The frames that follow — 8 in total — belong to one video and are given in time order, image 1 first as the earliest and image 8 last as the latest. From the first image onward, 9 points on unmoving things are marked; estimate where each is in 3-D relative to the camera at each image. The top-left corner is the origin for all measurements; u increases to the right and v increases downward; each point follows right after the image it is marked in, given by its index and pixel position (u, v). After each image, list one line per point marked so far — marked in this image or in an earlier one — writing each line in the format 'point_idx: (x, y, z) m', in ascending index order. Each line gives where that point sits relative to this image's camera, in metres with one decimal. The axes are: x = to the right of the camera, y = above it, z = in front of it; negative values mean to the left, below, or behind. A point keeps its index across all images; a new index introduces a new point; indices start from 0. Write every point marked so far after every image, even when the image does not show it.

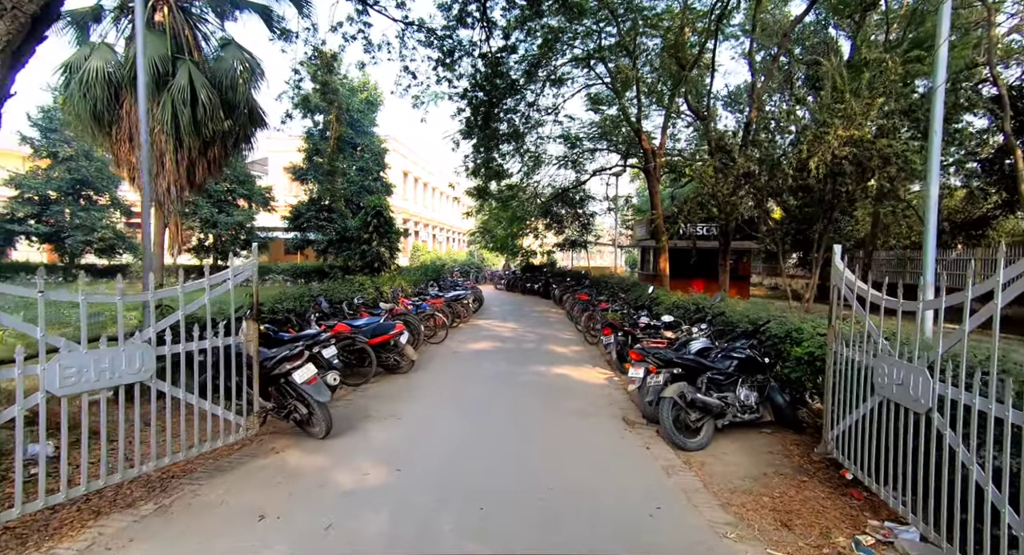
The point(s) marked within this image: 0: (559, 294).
0: (+1.3, -0.5, +14.0) m
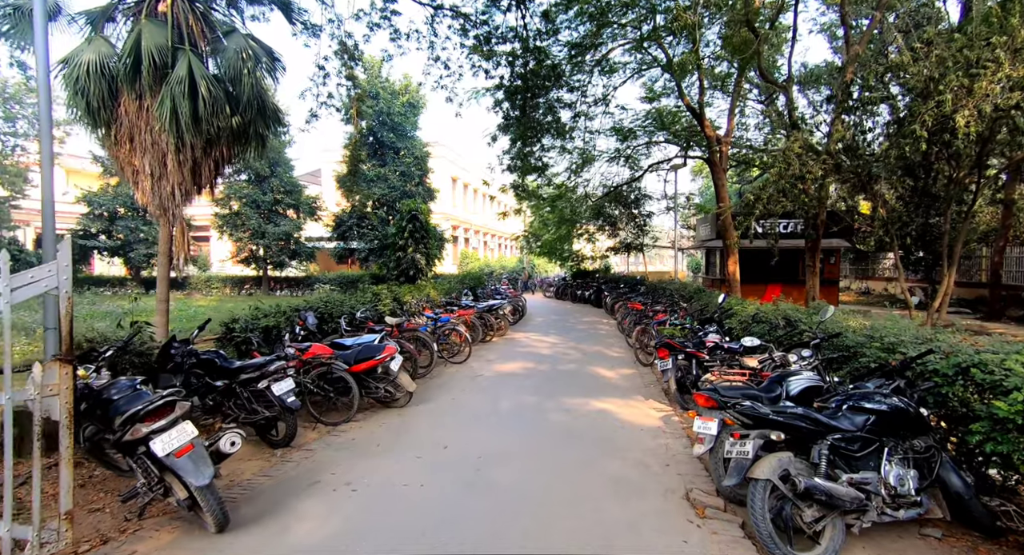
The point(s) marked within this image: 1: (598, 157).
0: (+2.6, -0.7, +12.6) m
1: (+2.5, +3.4, +13.8) m
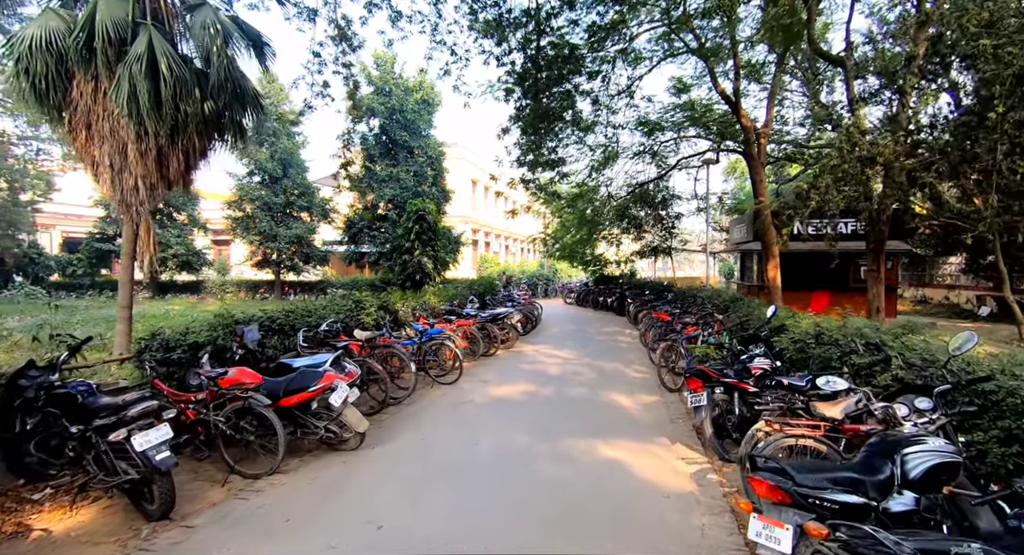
0: (+2.9, -0.8, +11.4) m
1: (+2.9, +3.3, +12.7) m
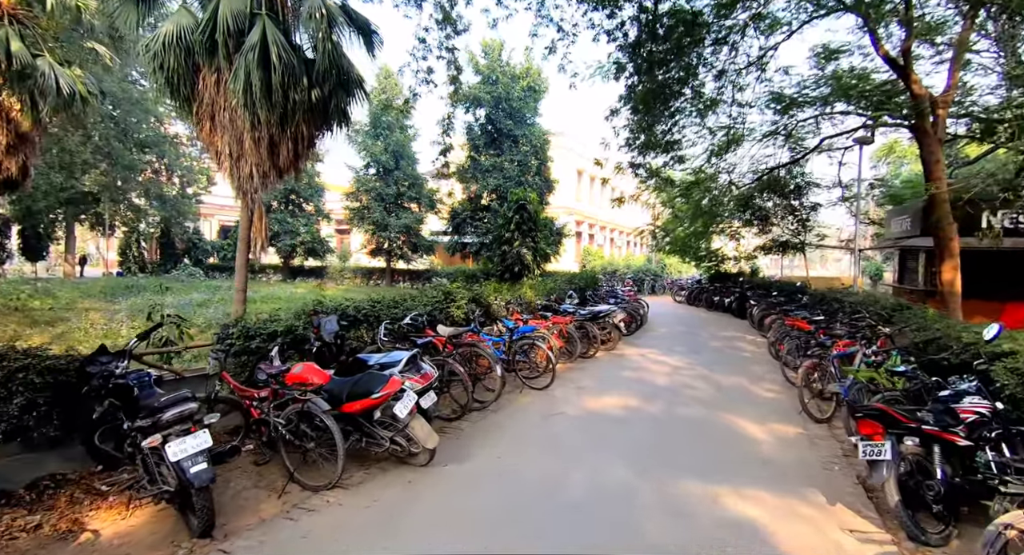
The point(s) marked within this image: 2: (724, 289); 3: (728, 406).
0: (+5.1, -0.8, +9.9) m
1: (+5.5, +3.3, +11.1) m
2: (+6.6, -0.4, +14.7) m
3: (+2.1, -1.3, +4.6) m
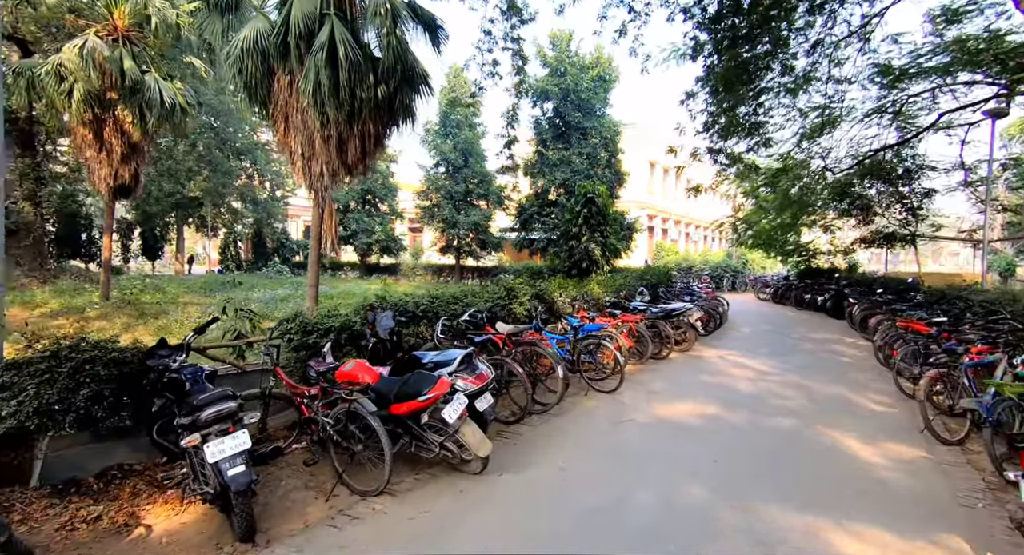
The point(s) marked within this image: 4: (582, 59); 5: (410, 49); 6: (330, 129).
0: (+6.5, -0.7, +8.8) m
1: (+7.0, +3.4, +9.9) m
2: (+8.6, -0.2, +13.3) m
3: (+2.7, -1.2, +4.0) m
4: (+2.4, +7.6, +16.5) m
5: (-1.5, +3.3, +6.8) m
6: (-2.4, +2.0, +6.3) m
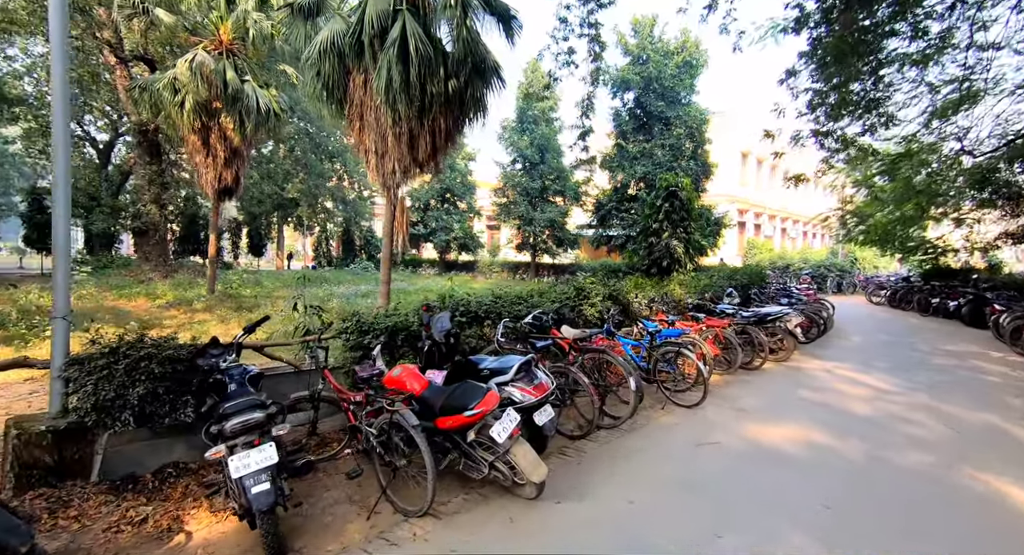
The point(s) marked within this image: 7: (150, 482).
0: (+7.7, -0.7, +7.4) m
1: (+8.4, +3.4, +8.3) m
2: (+10.5, -0.3, +11.4) m
3: (+3.1, -1.2, +3.2) m
4: (+5.0, +7.6, +15.5) m
5: (-0.4, +3.3, +6.6) m
6: (-1.5, +2.0, +6.3) m
7: (-1.8, -1.0, +2.3) m
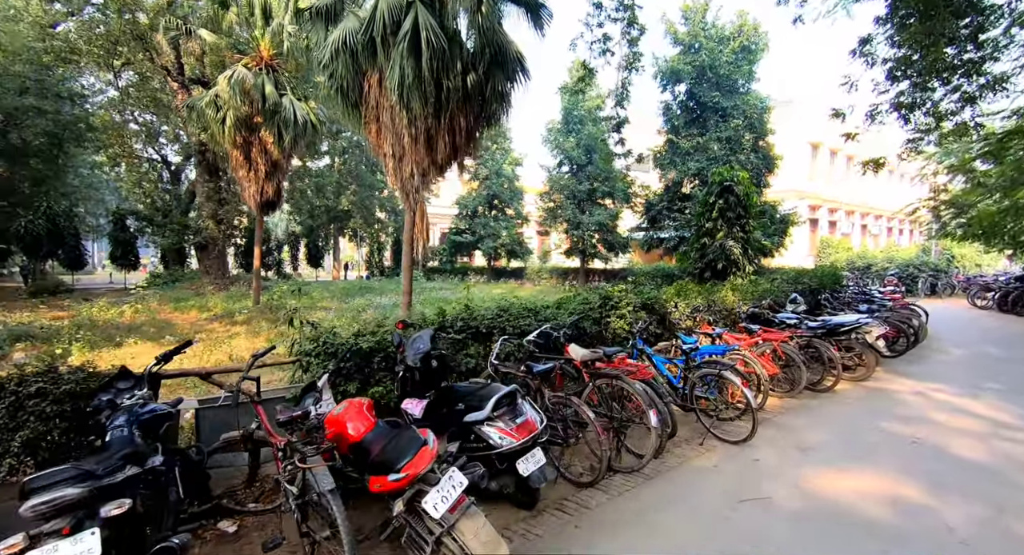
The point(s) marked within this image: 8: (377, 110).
0: (+8.1, -0.7, +5.8) m
1: (+8.8, +3.4, +6.7) m
2: (+11.3, -0.3, +9.5) m
3: (+3.1, -1.2, +2.3) m
4: (+6.3, +7.5, +14.4) m
5: (-0.1, +3.2, +6.1) m
6: (-1.2, +1.9, +5.9) m
7: (-1.9, -1.1, +2.0) m
8: (-1.7, +2.2, +6.1) m
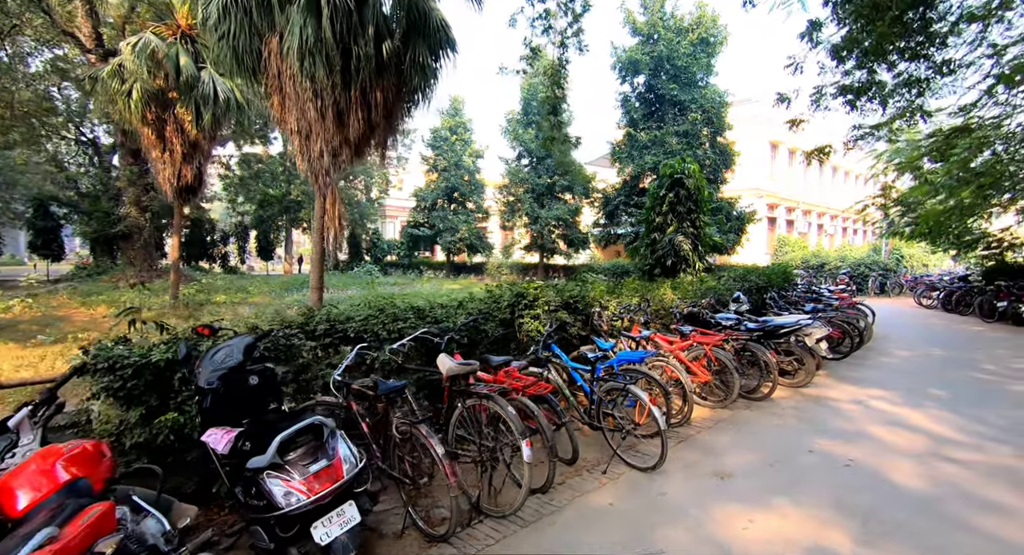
0: (+7.1, -0.7, +5.7) m
1: (+7.9, +3.4, +6.5) m
2: (+10.2, -0.3, +9.6) m
3: (+2.3, -1.2, +1.8) m
4: (+4.9, +7.6, +14.0) m
5: (-1.0, +3.3, +5.4) m
6: (-2.1, +2.0, +5.2) m
7: (-2.6, -1.0, +1.2) m
8: (-2.6, +2.2, +5.3) m
